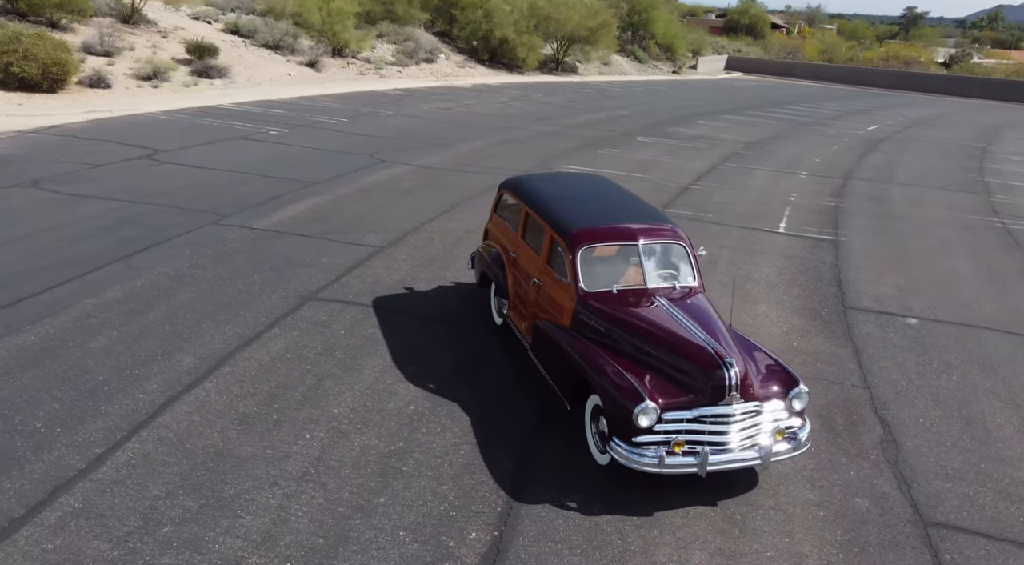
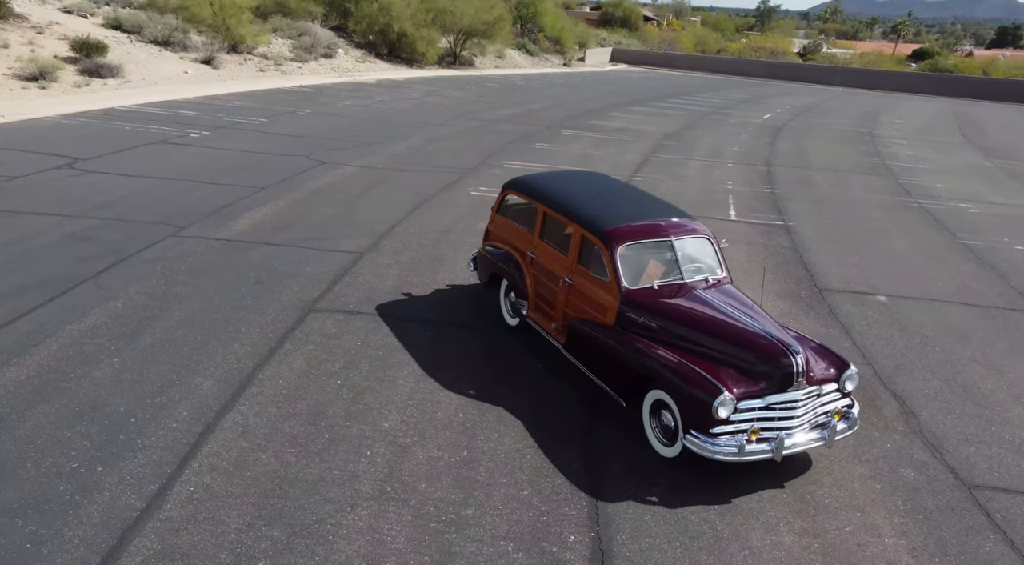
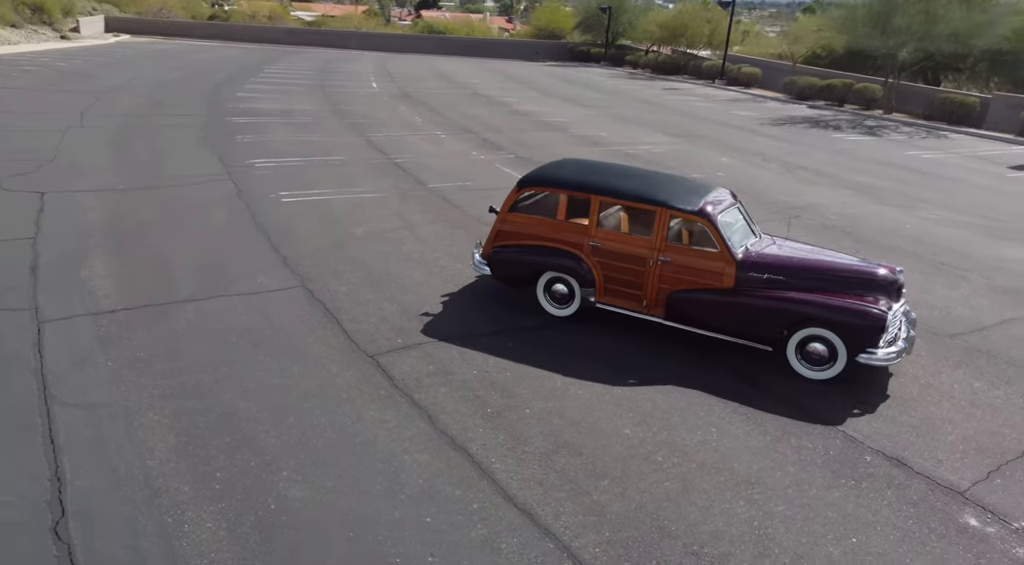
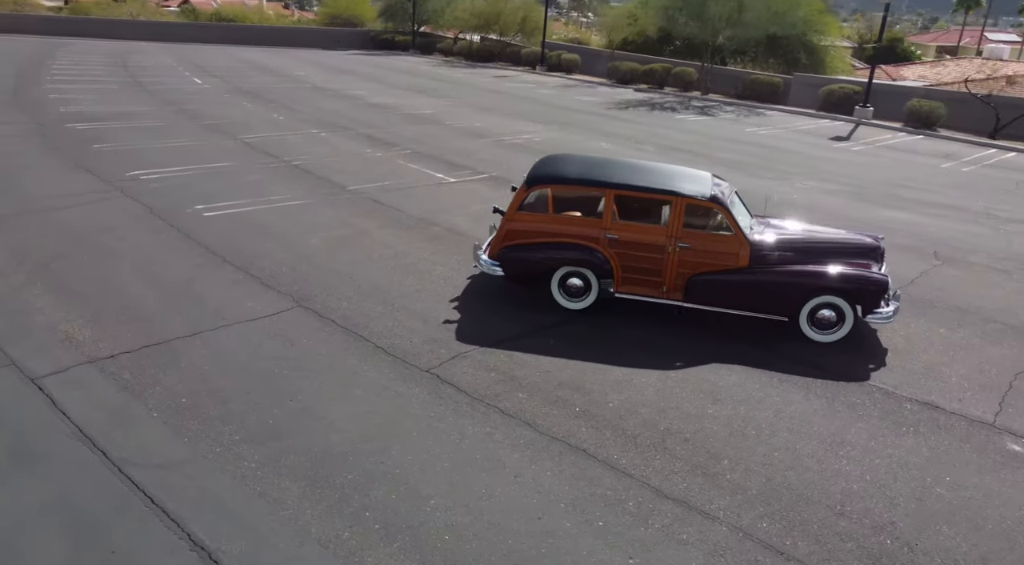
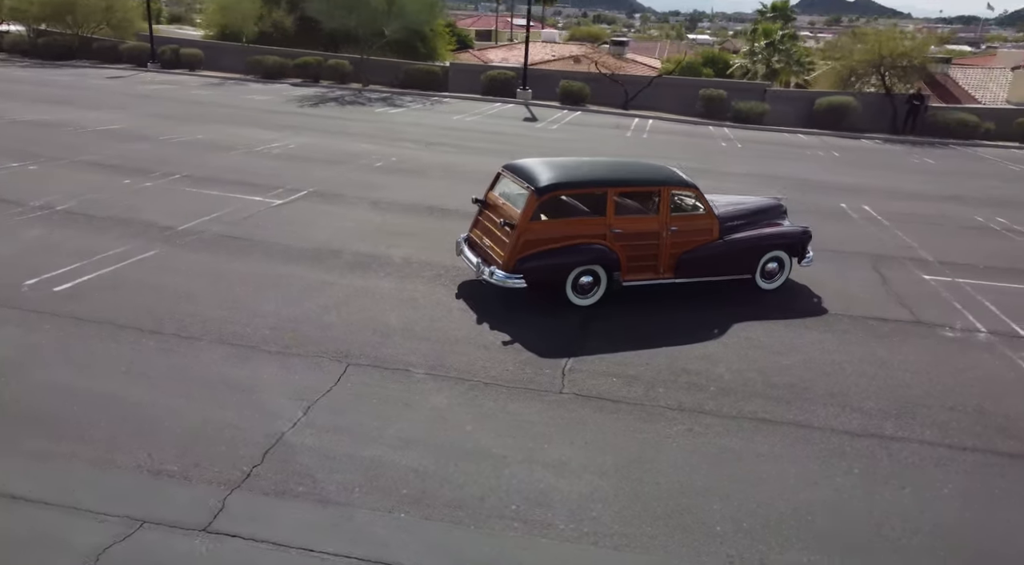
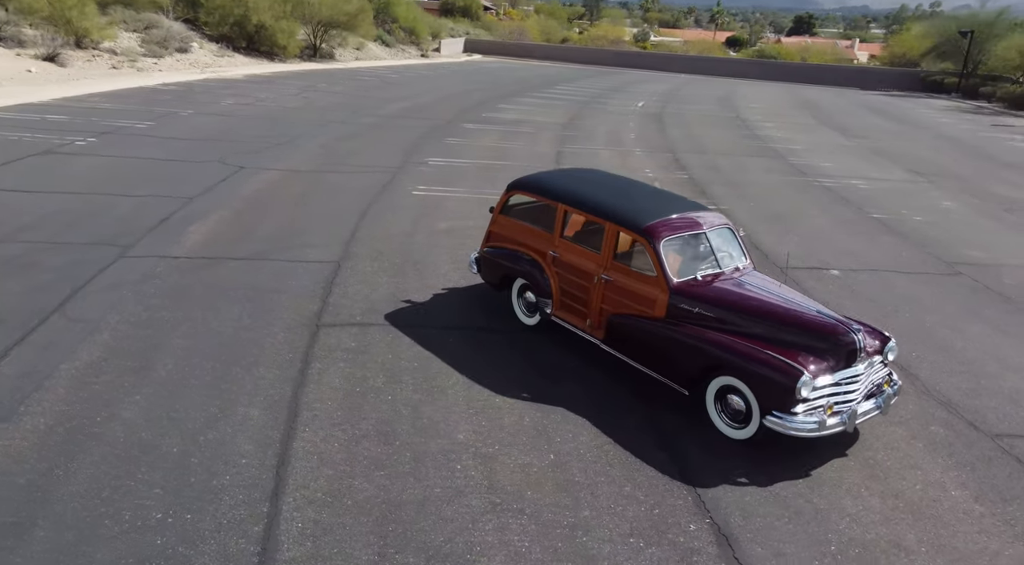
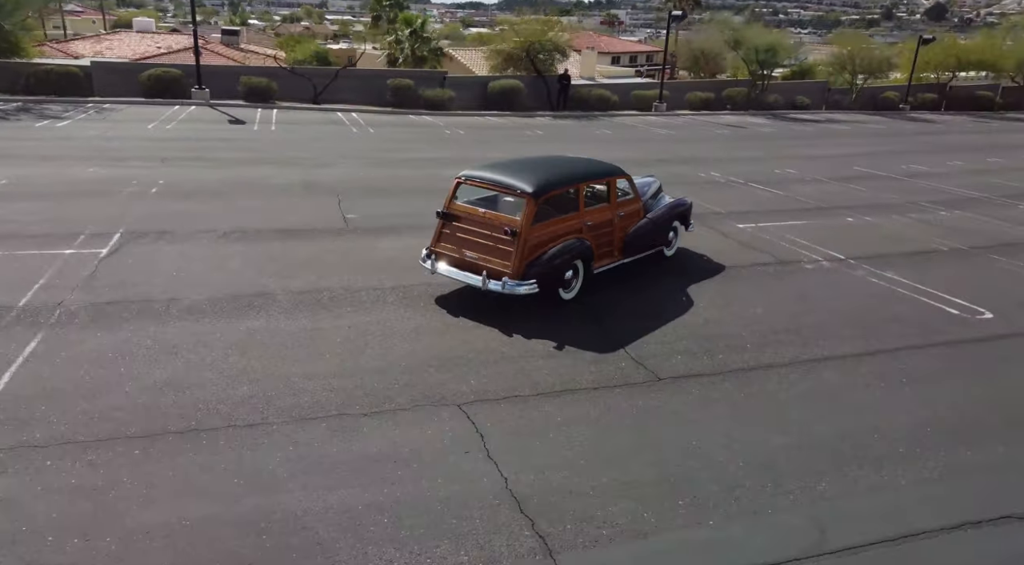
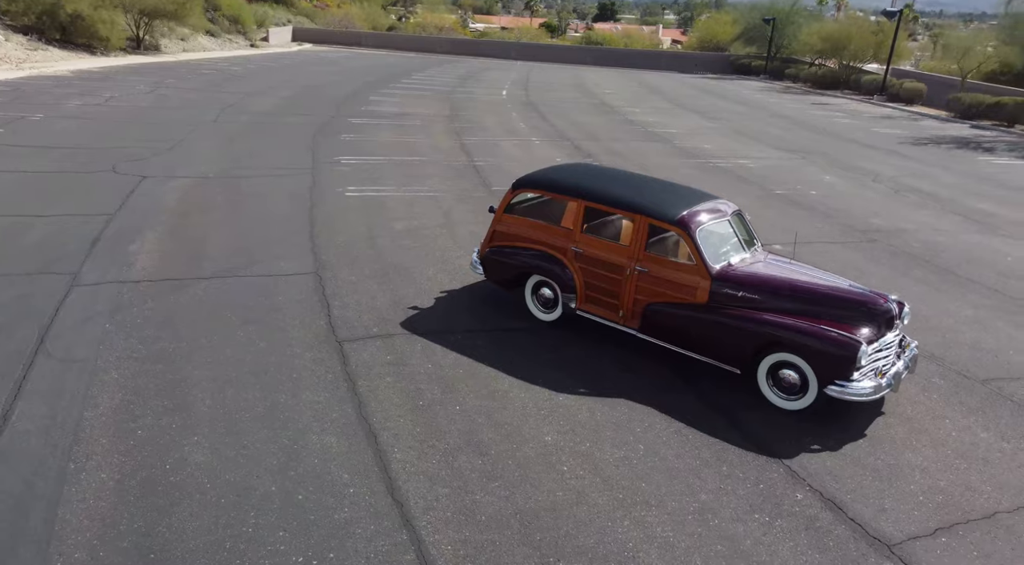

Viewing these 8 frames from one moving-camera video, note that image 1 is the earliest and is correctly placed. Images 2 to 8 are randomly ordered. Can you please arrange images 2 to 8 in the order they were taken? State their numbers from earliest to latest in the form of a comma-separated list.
2, 6, 8, 3, 4, 5, 7
